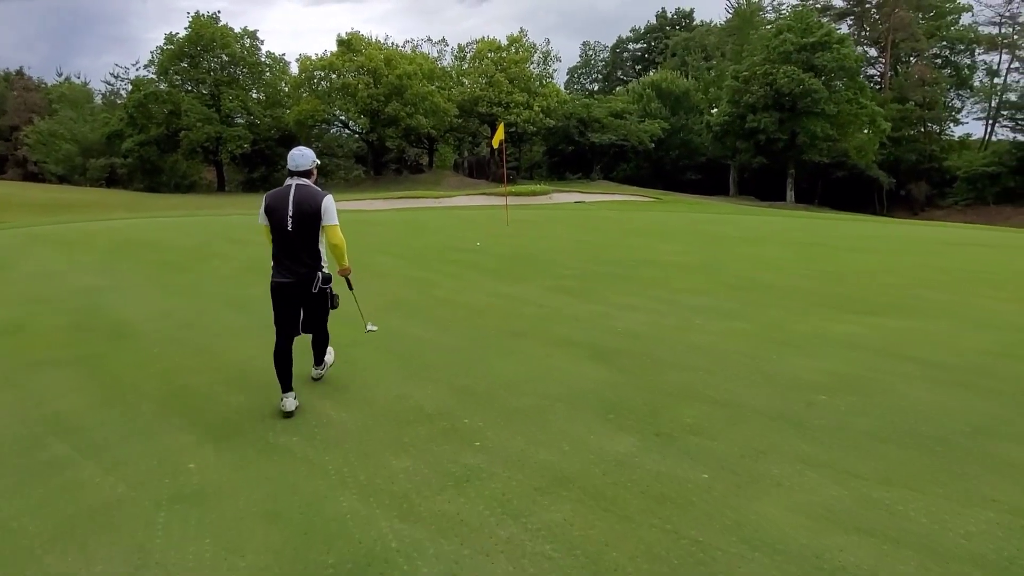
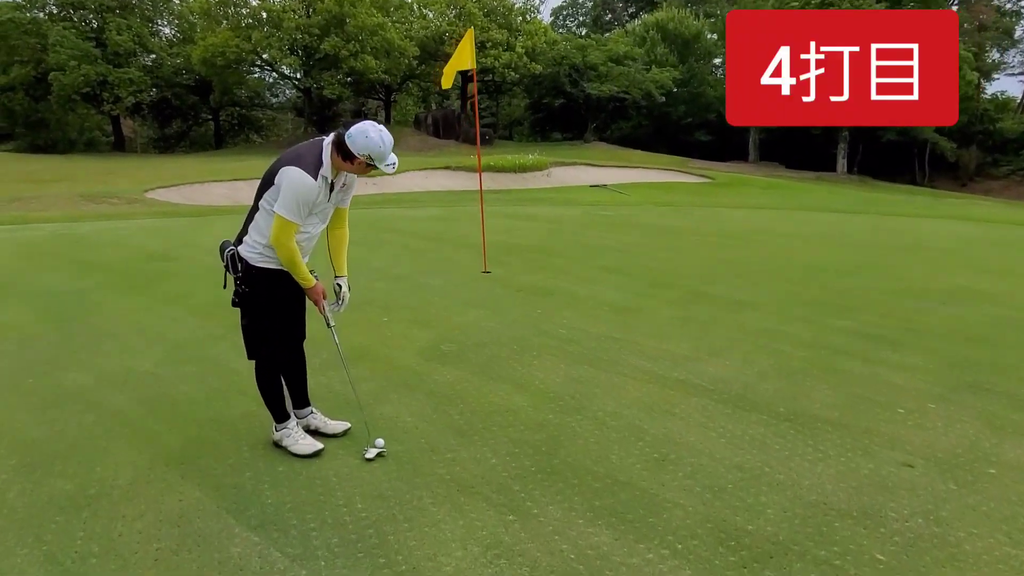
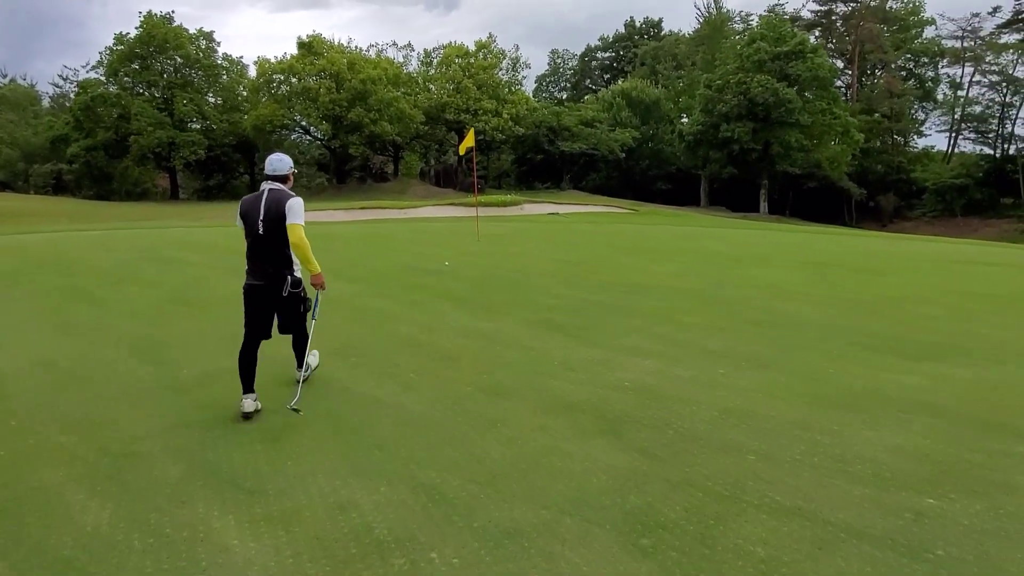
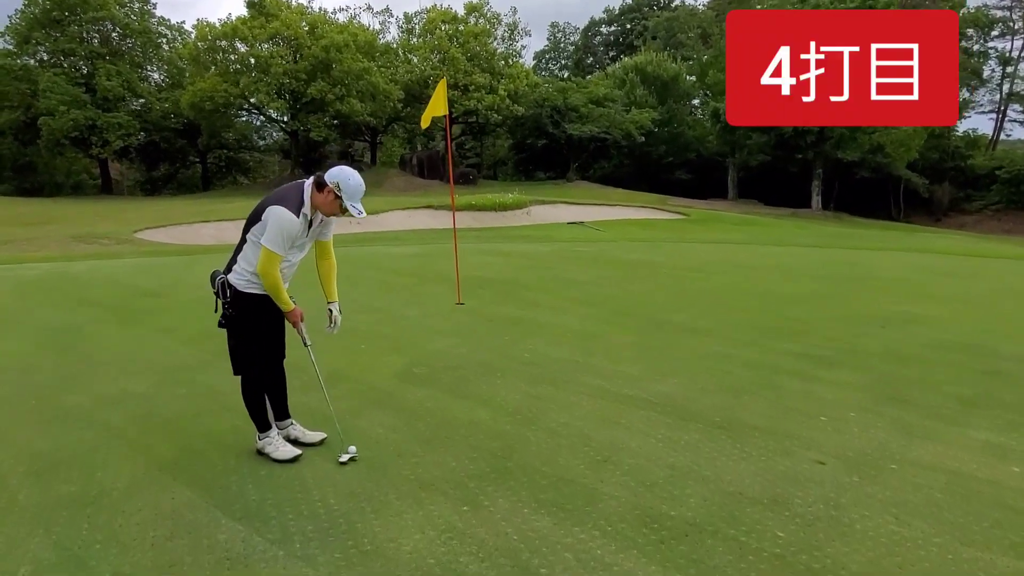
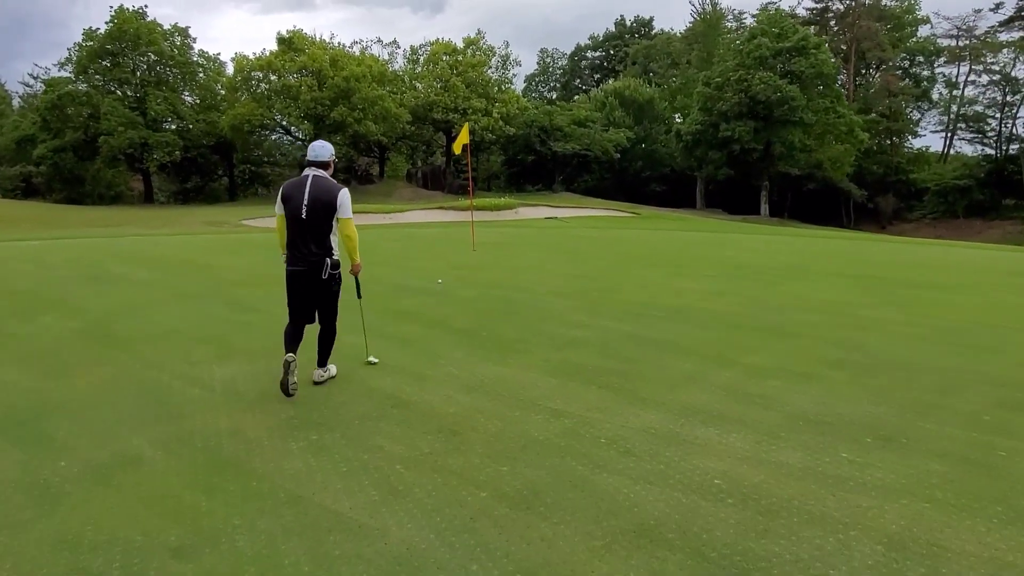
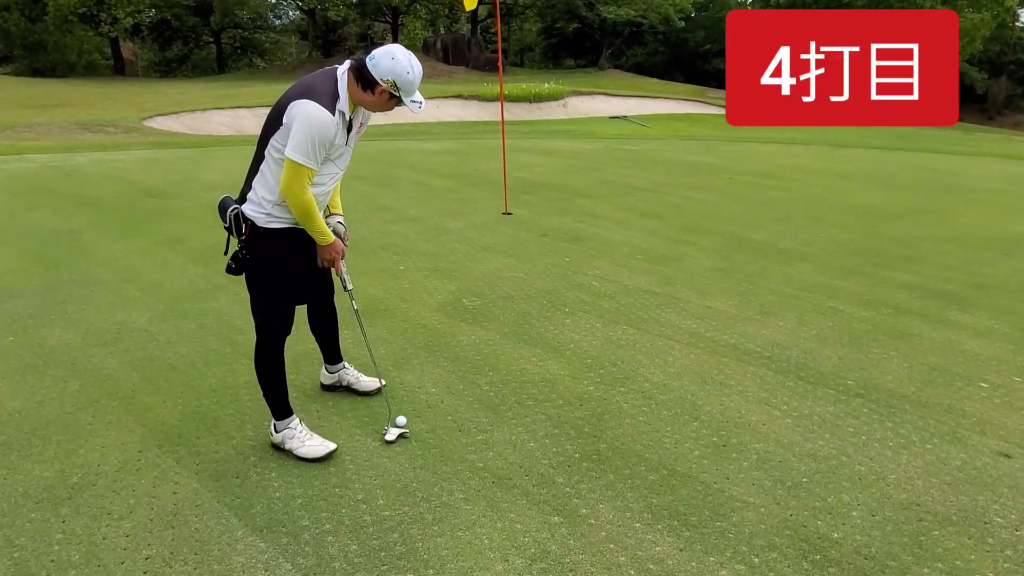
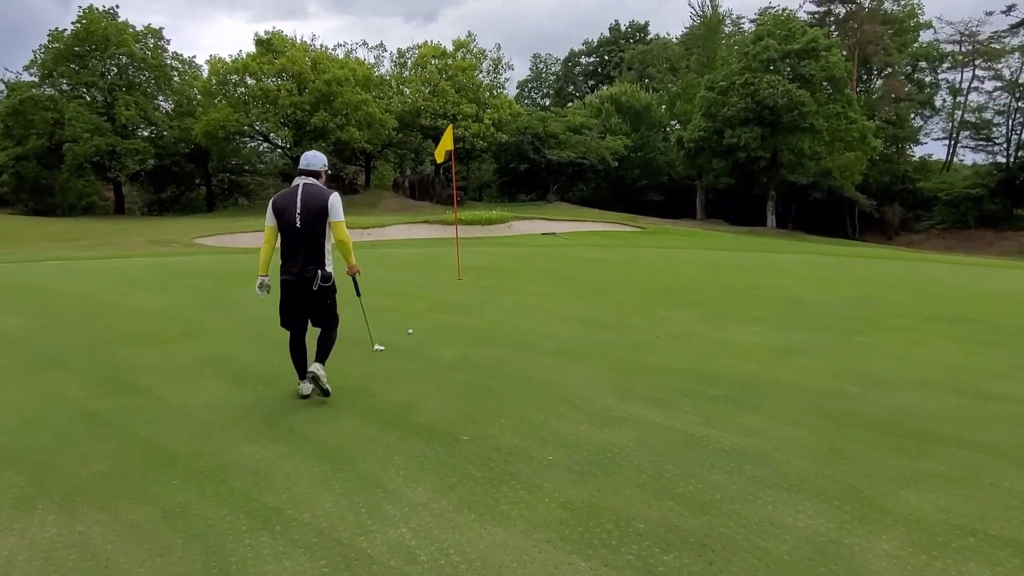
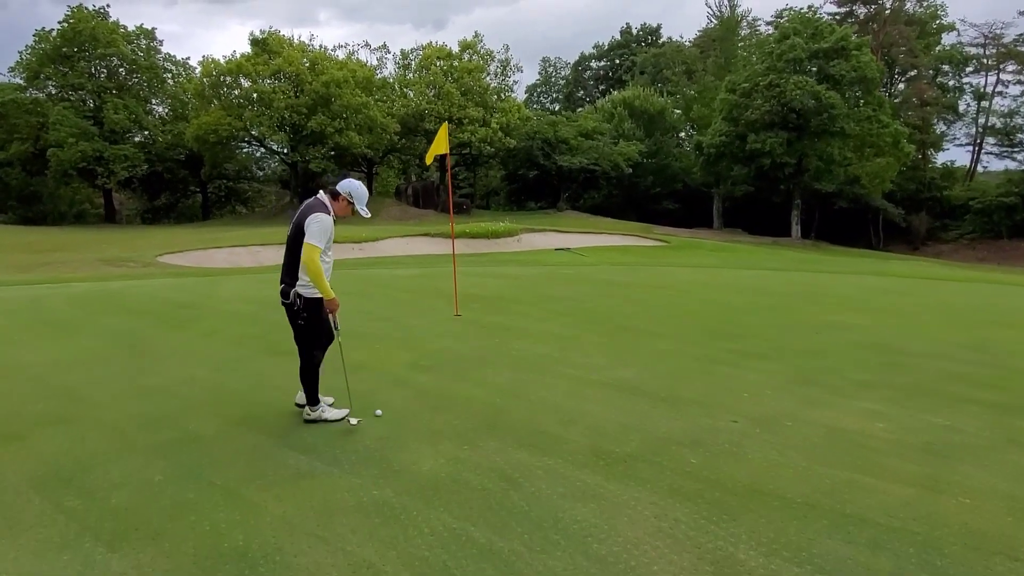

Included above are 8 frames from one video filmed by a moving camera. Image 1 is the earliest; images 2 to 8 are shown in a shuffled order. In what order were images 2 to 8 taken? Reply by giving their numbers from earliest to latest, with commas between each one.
3, 5, 7, 8, 4, 2, 6
